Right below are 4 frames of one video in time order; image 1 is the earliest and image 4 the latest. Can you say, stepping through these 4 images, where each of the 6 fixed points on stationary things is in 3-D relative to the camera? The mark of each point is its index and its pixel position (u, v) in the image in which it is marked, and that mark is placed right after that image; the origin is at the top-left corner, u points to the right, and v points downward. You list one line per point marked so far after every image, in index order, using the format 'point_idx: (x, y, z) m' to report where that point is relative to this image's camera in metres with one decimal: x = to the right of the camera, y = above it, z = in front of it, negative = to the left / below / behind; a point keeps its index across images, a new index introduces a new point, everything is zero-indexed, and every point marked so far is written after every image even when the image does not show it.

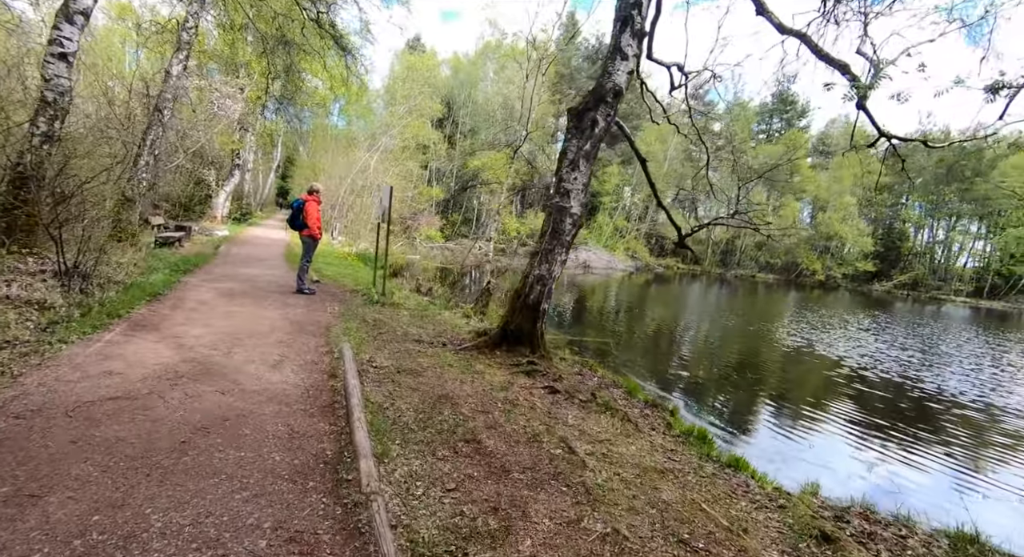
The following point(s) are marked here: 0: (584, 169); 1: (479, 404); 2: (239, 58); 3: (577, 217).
0: (+0.9, +1.3, +6.0) m
1: (-0.3, -1.1, +4.3) m
2: (-7.9, +6.5, +14.5) m
3: (+0.8, +0.7, +6.0) m
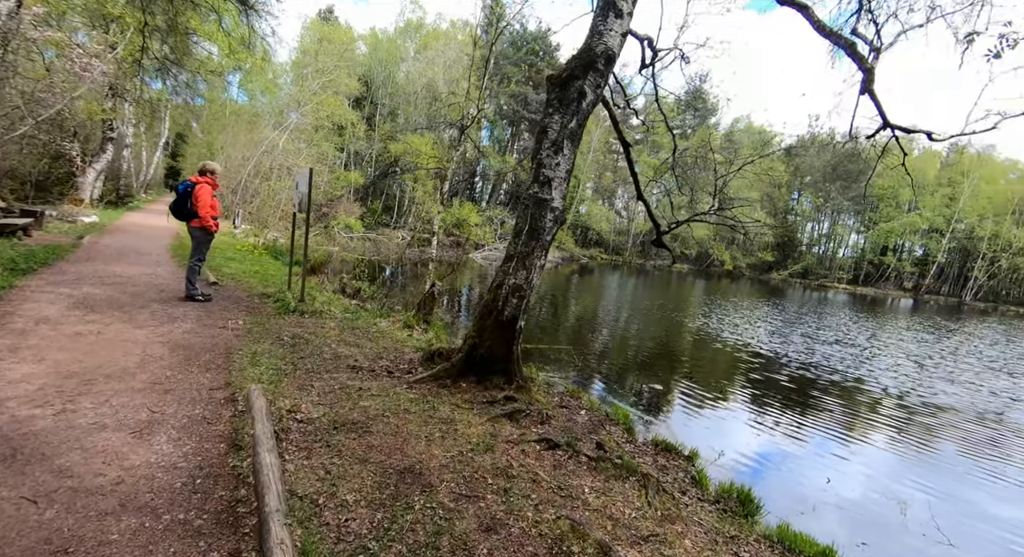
0: (+0.5, +1.2, +4.8) m
1: (-0.3, -1.2, +3.0) m
2: (-9.5, +6.6, +11.6) m
3: (+0.5, +0.6, +4.8) m
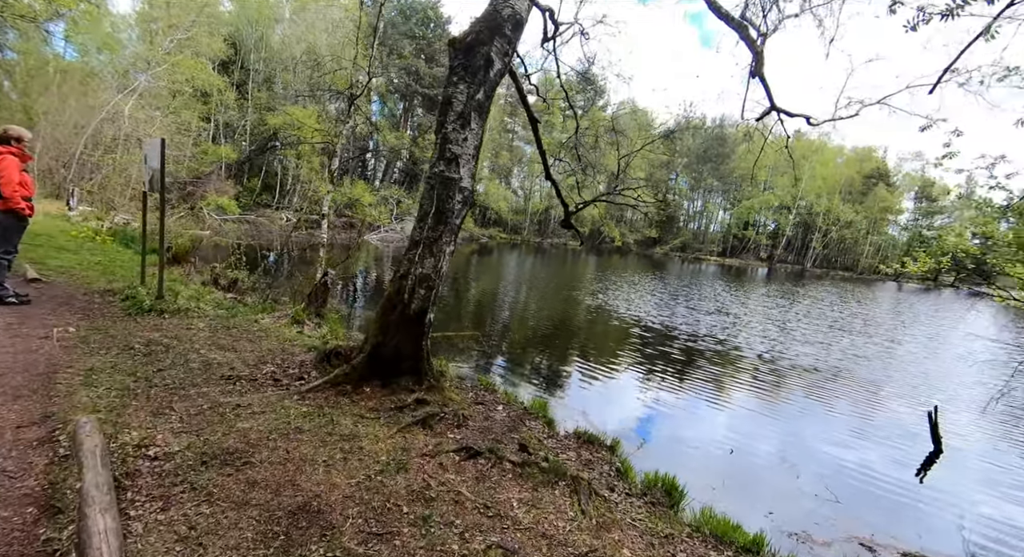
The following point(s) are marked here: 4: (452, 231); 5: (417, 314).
0: (-0.3, +1.3, +4.3) m
1: (-0.7, -1.2, +2.5) m
2: (-11.7, +6.6, +8.8) m
3: (-0.4, +0.7, +4.4) m
4: (-0.5, +0.4, +4.3) m
5: (-0.8, -0.3, +4.2) m
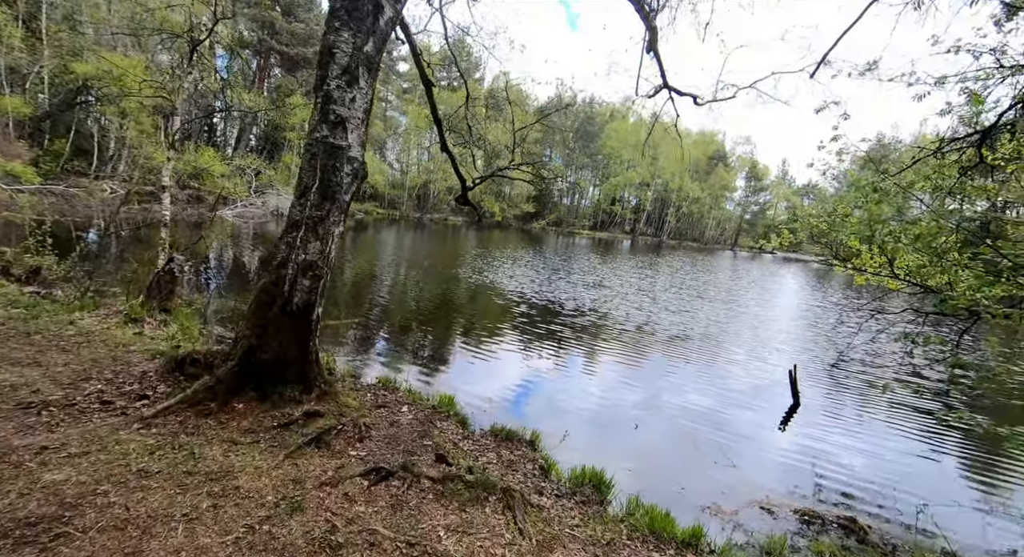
0: (-1.1, +1.4, +3.7) m
1: (-1.0, -1.2, +1.9) m
2: (-13.3, +6.5, +4.9) m
3: (-1.1, +0.9, +3.7) m
4: (-1.2, +0.5, +3.6) m
5: (-1.5, -0.2, +3.5) m
